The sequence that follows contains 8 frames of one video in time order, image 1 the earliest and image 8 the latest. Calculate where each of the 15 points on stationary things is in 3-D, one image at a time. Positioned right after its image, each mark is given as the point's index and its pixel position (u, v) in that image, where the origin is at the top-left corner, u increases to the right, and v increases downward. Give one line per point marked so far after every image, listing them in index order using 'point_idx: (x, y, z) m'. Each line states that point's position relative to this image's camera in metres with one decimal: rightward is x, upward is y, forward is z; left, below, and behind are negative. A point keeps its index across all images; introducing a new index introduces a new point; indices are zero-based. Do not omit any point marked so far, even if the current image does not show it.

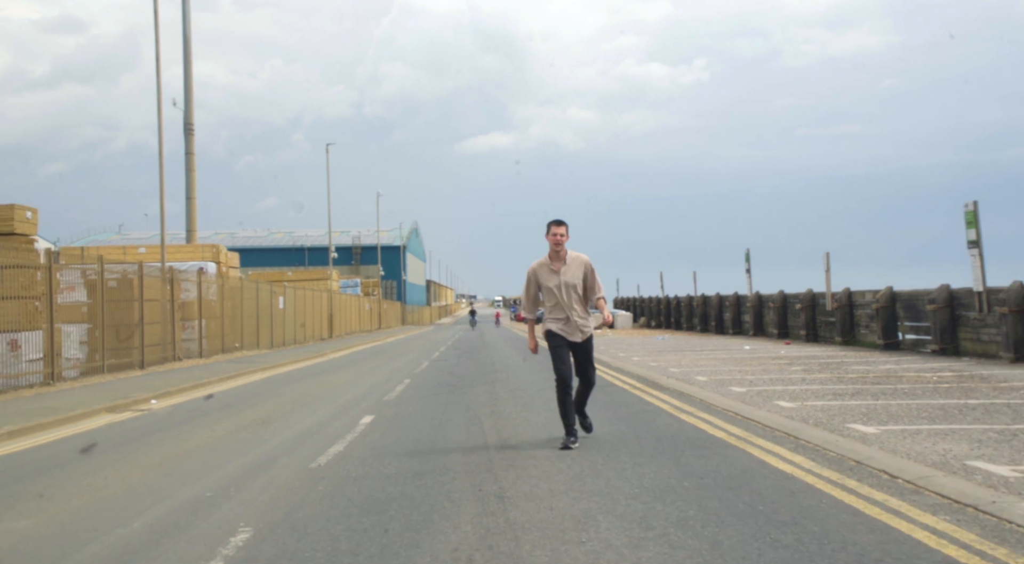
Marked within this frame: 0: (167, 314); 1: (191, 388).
0: (-7.4, -0.7, +18.3) m
1: (-5.2, -1.7, +13.9) m
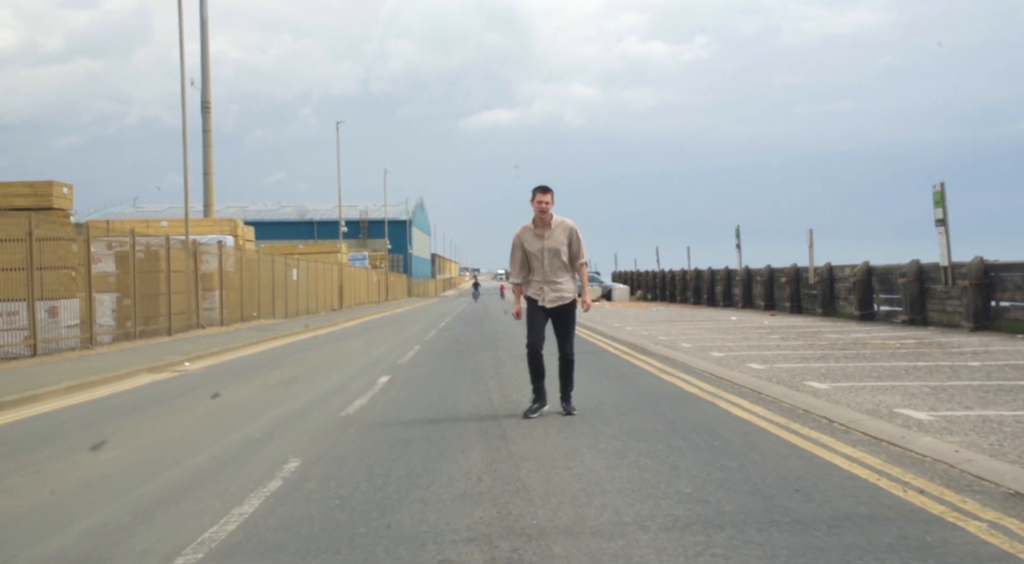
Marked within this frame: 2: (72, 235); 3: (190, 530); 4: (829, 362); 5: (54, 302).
0: (-7.4, 0.0, +19.4) m
1: (-5.2, -1.3, +15.0) m
2: (-7.9, +0.8, +15.0) m
3: (-1.8, -1.4, +4.6) m
4: (+3.7, -0.9, +10.0) m
5: (-8.0, -0.4, +14.7) m
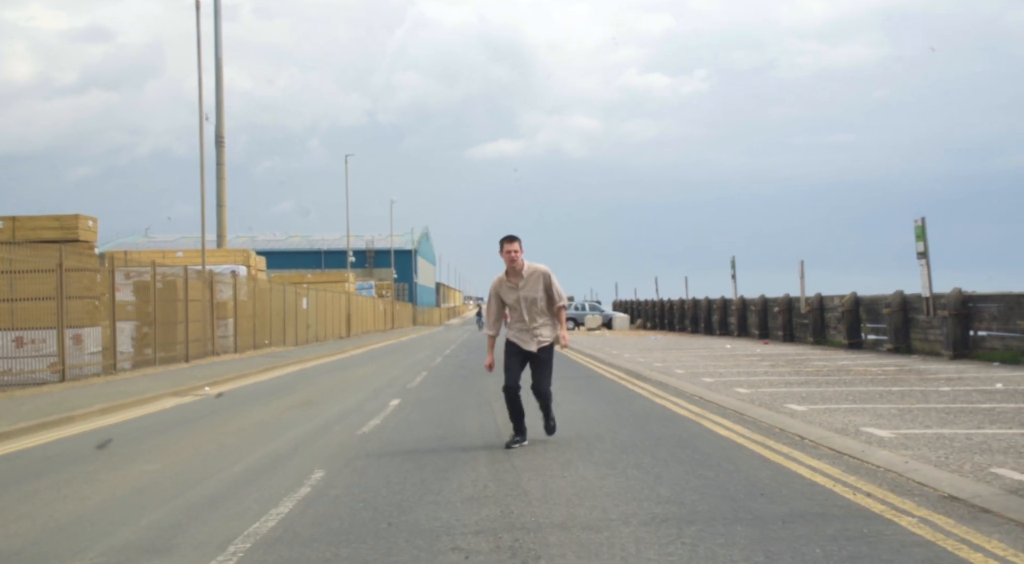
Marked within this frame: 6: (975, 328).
0: (-7.3, -0.7, +20.2) m
1: (-5.1, -1.8, +15.7) m
2: (-7.9, +0.3, +15.8) m
3: (-1.7, -1.6, +5.3) m
4: (+3.8, -1.3, +10.7) m
5: (-8.0, -0.9, +15.4) m
6: (+7.4, -0.7, +13.6) m
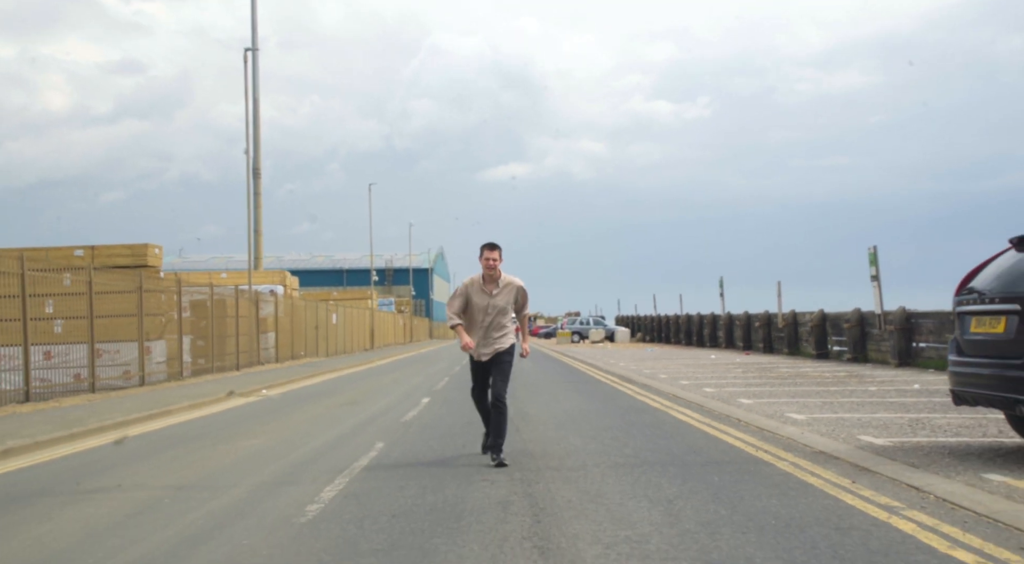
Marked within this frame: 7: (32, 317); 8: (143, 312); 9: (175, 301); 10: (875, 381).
0: (-7.0, -1.2, +22.8) m
1: (-4.9, -2.2, +18.2) m
2: (-7.6, -0.1, +18.4) m
3: (-1.7, -1.8, +7.8) m
4: (+3.9, -1.6, +13.1) m
5: (-7.8, -1.3, +18.0) m
6: (+7.6, -1.1, +15.9) m
7: (-8.3, -0.6, +14.9) m
8: (-7.7, -0.6, +17.7) m
9: (-7.6, -0.4, +19.1) m
10: (+5.8, -1.6, +13.5) m
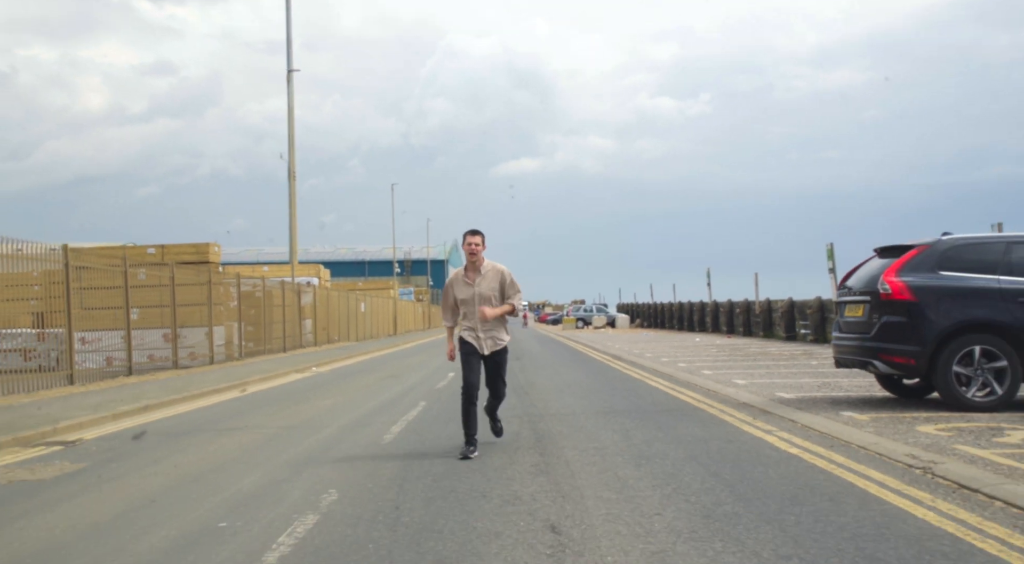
0: (-6.7, -1.0, +25.9) m
1: (-4.6, -2.0, +21.3) m
2: (-7.4, 0.0, +21.5) m
3: (-1.5, -1.8, +10.8) m
4: (+4.1, -1.5, +16.0) m
5: (-7.5, -1.1, +21.1) m
6: (+7.8, -0.9, +18.8) m
7: (-8.1, -0.5, +18.0) m
8: (-7.5, -0.5, +20.8) m
9: (-7.3, -0.2, +22.2) m
10: (+6.0, -1.5, +16.5) m
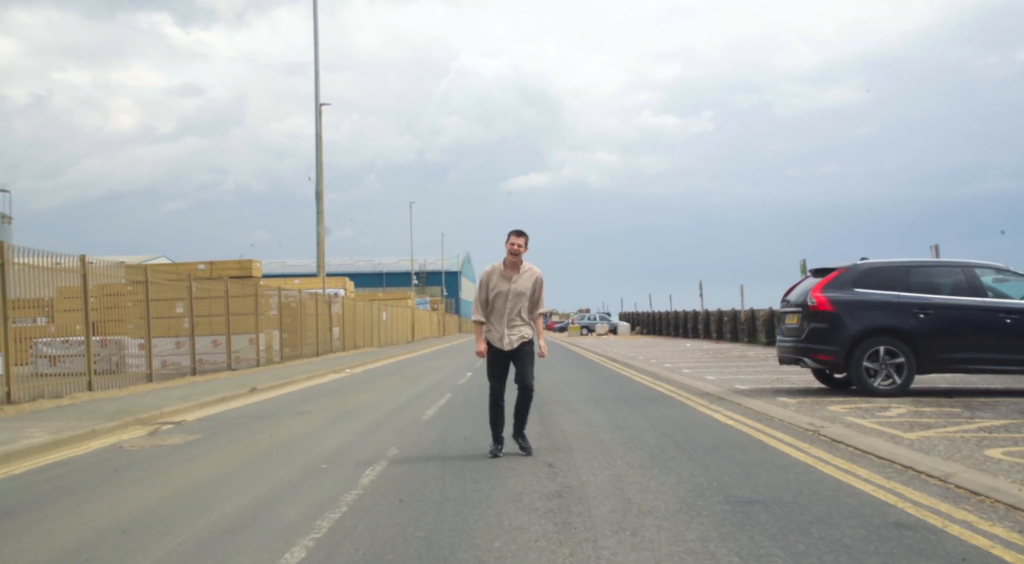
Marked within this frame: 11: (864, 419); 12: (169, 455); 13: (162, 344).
0: (-6.4, -1.4, +28.6) m
1: (-4.4, -2.4, +24.0) m
2: (-7.1, -0.3, +24.2) m
3: (-1.4, -2.0, +13.5) m
4: (+4.3, -1.8, +18.6) m
5: (-7.2, -1.5, +23.8) m
6: (+8.0, -1.2, +21.4) m
7: (-7.9, -0.9, +20.7) m
8: (-7.2, -0.8, +23.5) m
9: (-7.0, -0.6, +24.9) m
10: (+6.2, -1.7, +19.0) m
11: (+3.9, -1.5, +9.5) m
12: (-3.8, -1.9, +9.4) m
13: (-8.0, -1.4, +19.6) m
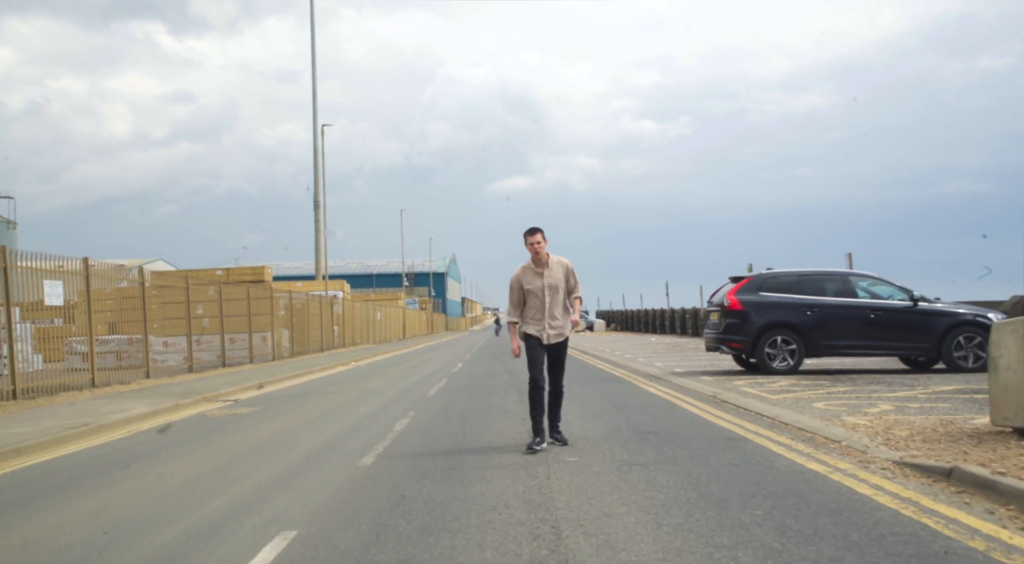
0: (-7.0, -1.5, +31.8) m
1: (-4.9, -2.5, +27.3) m
2: (-7.6, -0.4, +27.5) m
3: (-1.7, -2.1, +16.8) m
4: (+3.9, -1.9, +22.1) m
5: (-7.7, -1.6, +27.1) m
6: (+7.6, -1.3, +24.9) m
7: (-8.3, -1.0, +24.0) m
8: (-7.7, -0.9, +26.7) m
9: (-7.6, -0.7, +28.2) m
10: (+5.8, -1.8, +22.5) m
11: (+3.7, -1.6, +13.0) m
12: (-4.0, -2.1, +12.8) m
13: (-8.4, -1.6, +22.8) m
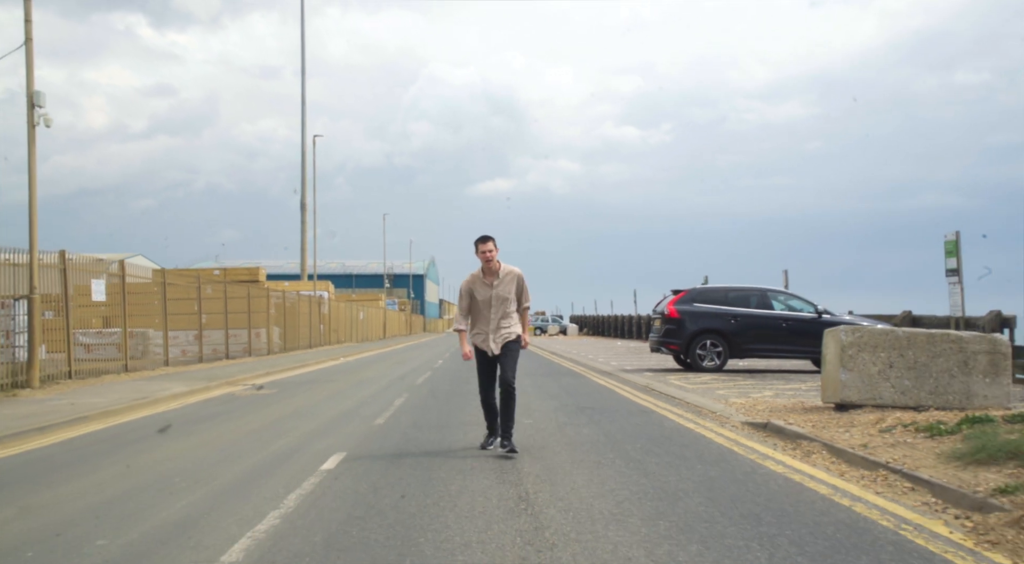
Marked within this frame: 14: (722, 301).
0: (-8.0, -1.6, +34.5) m
1: (-5.8, -2.6, +30.0) m
2: (-8.5, -0.5, +30.2) m
3: (-2.3, -2.3, +19.7) m
4: (+3.2, -2.2, +25.1) m
5: (-8.6, -1.6, +29.8) m
6: (+6.8, -1.7, +28.0) m
7: (-9.1, -1.0, +26.7) m
8: (-8.5, -1.0, +29.4) m
9: (-8.4, -0.8, +30.9) m
10: (+5.0, -2.1, +25.6) m
11: (+3.2, -1.9, +16.0) m
12: (-4.5, -2.1, +15.6) m
13: (-9.2, -1.6, +25.5) m
14: (+4.5, -0.4, +18.1) m
